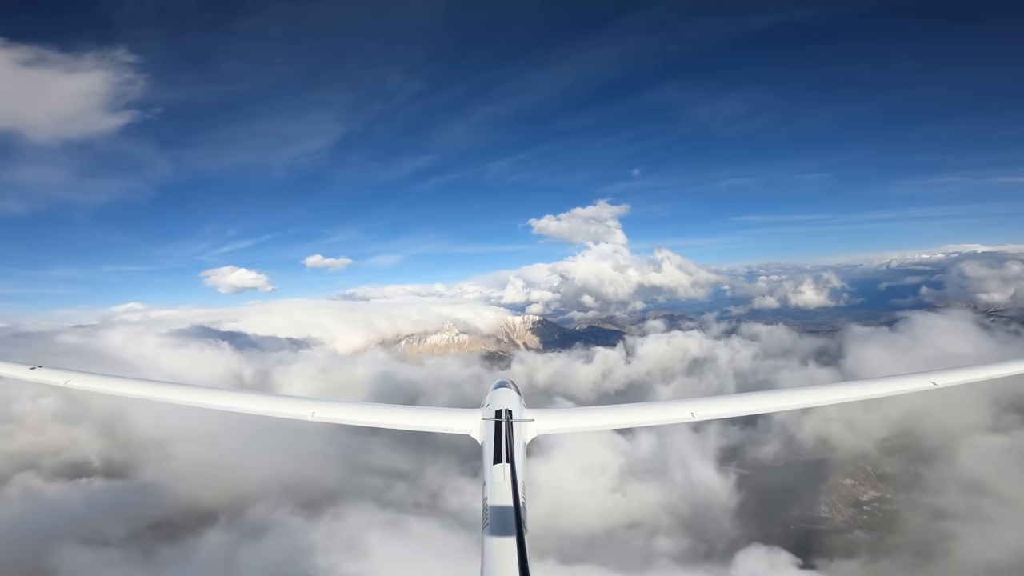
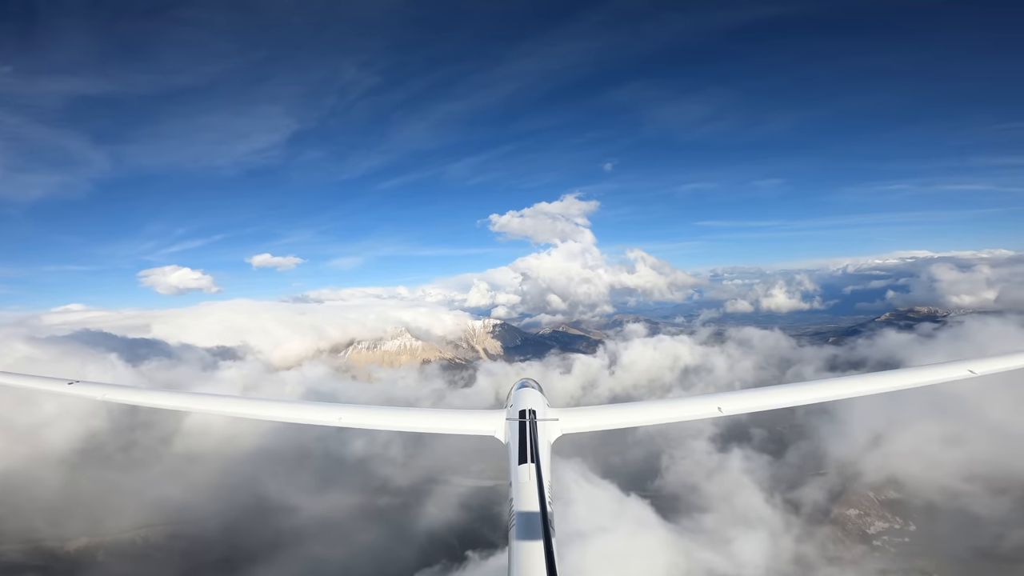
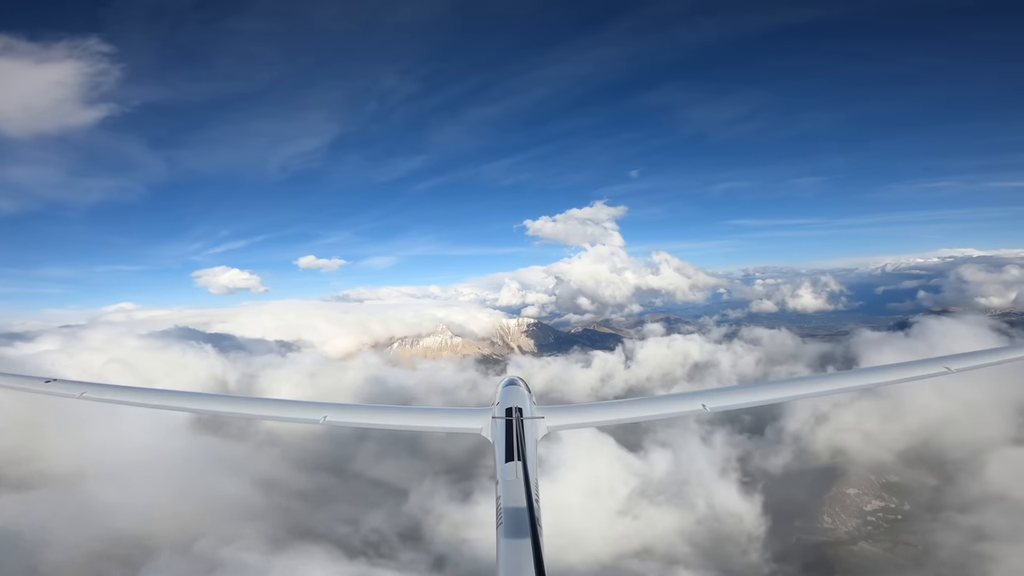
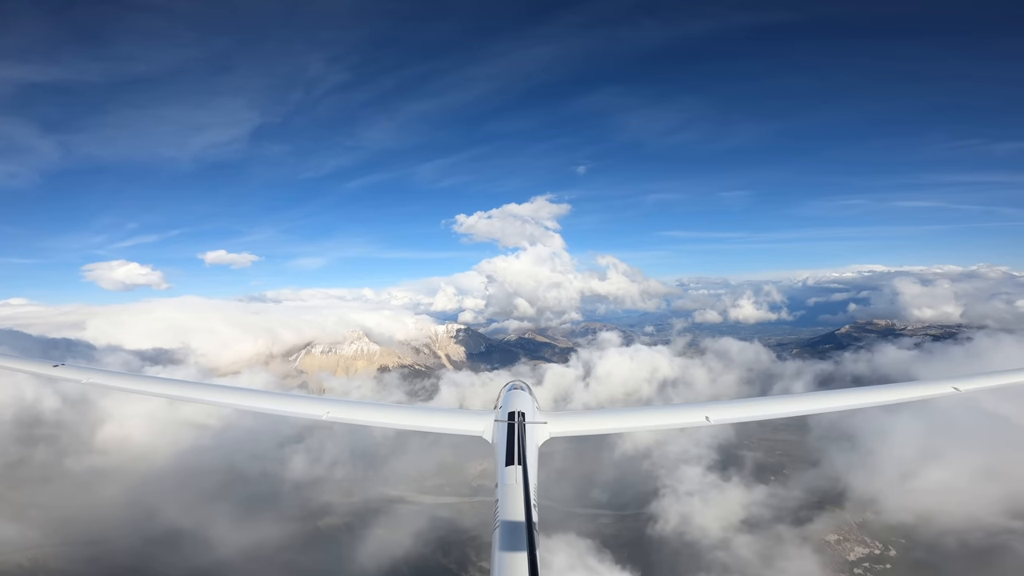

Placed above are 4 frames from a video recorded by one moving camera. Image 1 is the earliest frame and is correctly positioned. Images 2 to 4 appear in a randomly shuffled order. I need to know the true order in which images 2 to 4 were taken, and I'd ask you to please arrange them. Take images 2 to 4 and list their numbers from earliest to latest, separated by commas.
3, 2, 4
